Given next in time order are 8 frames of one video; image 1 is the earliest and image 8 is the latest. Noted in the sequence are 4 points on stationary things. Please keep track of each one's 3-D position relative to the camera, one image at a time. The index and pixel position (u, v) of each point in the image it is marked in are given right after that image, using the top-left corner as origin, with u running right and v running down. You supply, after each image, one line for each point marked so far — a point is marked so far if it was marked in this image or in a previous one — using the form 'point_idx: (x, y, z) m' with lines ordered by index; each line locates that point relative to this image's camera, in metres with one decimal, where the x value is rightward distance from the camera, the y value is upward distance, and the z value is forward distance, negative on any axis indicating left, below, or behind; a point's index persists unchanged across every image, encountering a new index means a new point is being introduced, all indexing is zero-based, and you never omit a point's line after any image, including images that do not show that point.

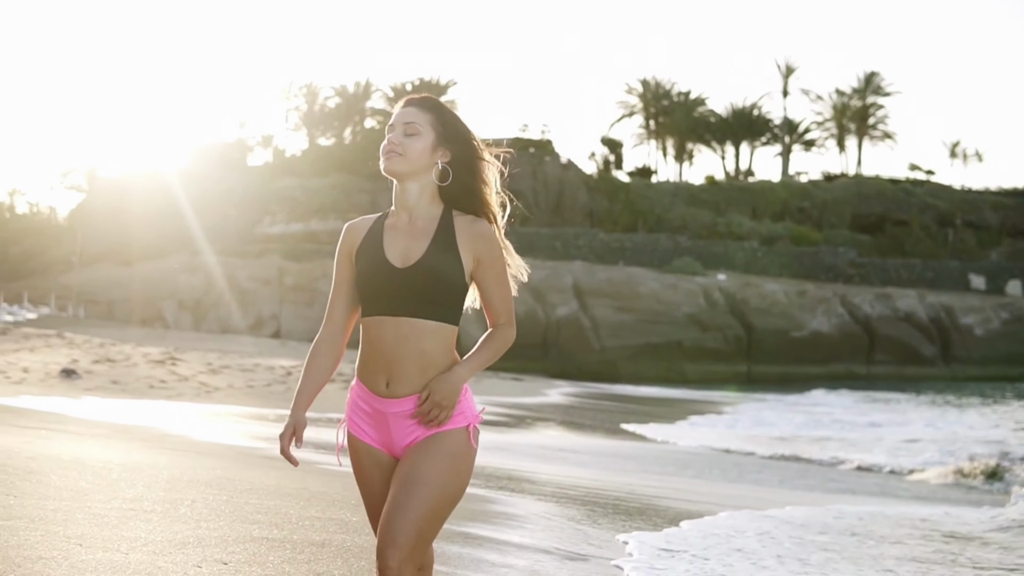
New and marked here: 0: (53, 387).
0: (-3.9, -0.9, +9.8) m
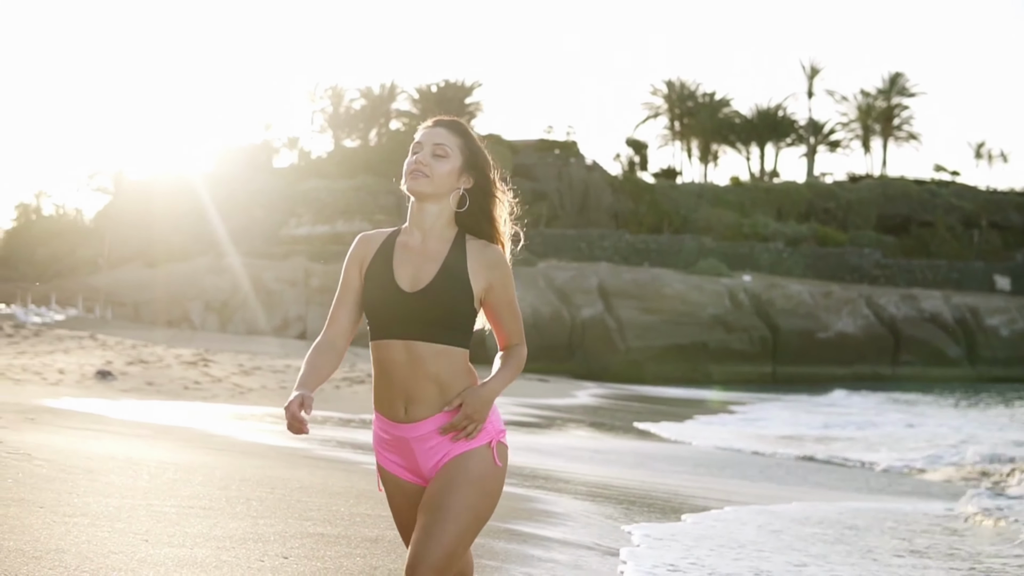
0: (-3.6, -0.9, +10.0) m
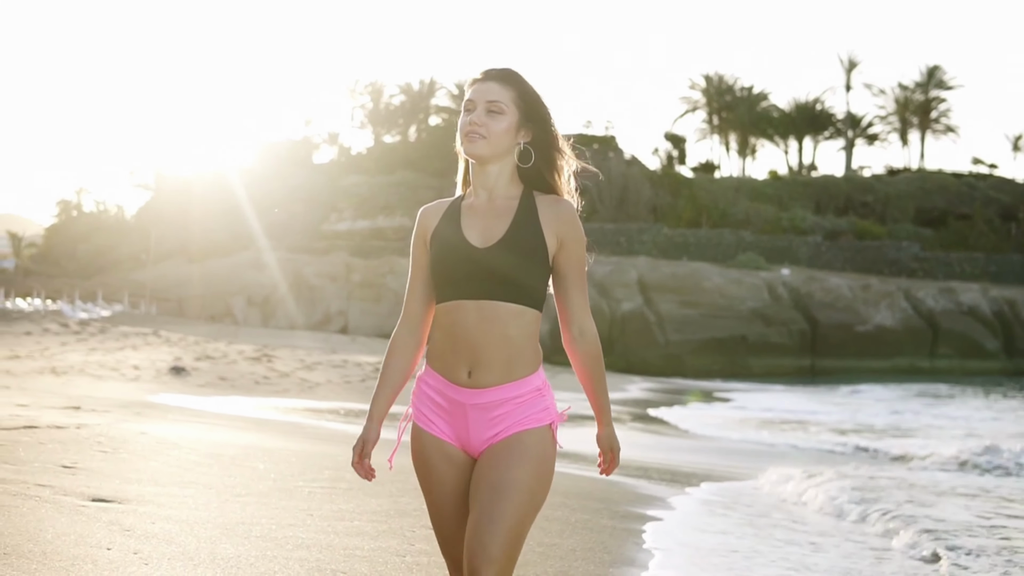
0: (-3.1, -0.9, +10.6) m
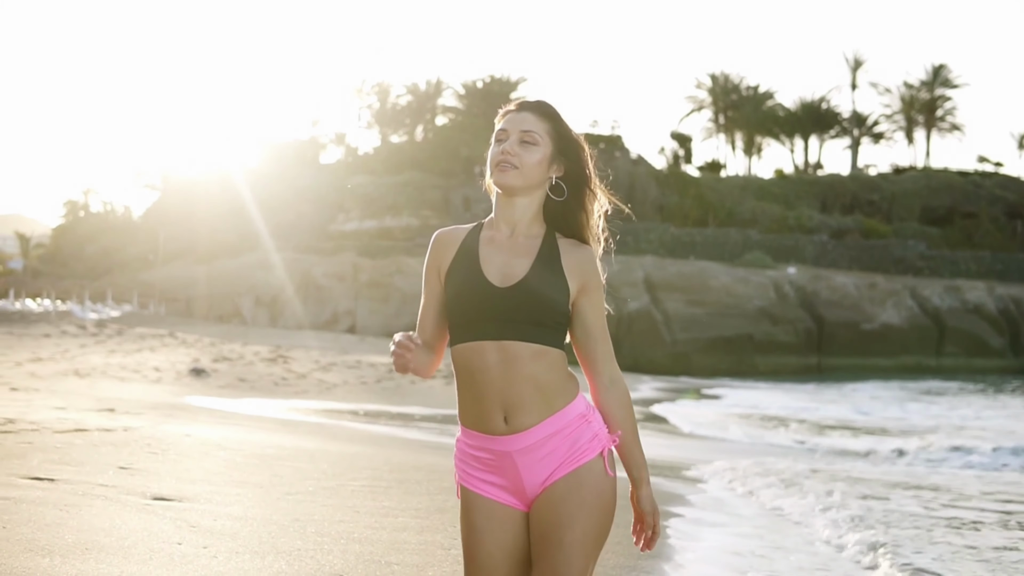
0: (-3.0, -0.9, +10.8) m
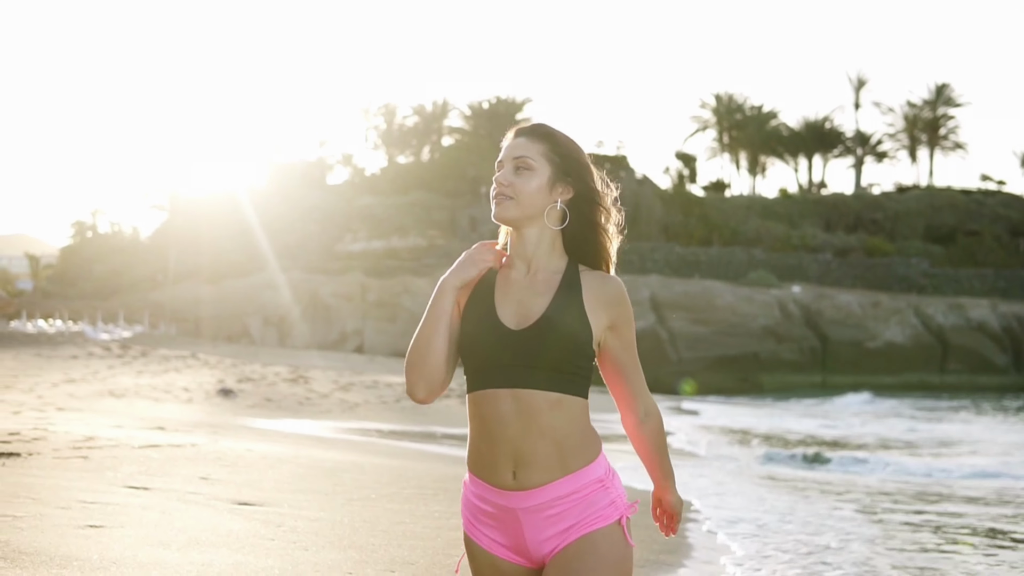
0: (-2.9, -1.2, +11.3) m
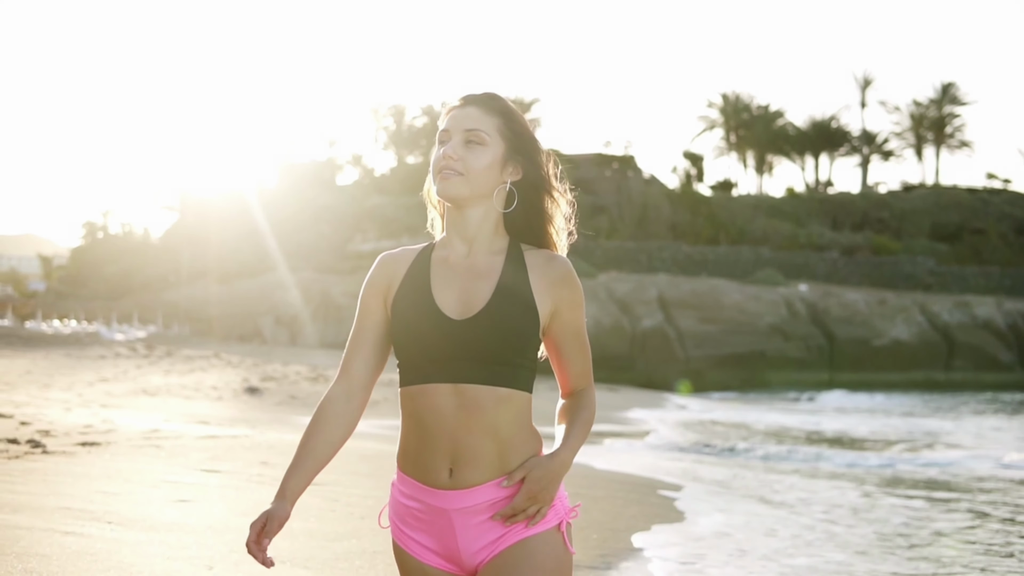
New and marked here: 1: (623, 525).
0: (-2.7, -1.2, +11.9) m
1: (+0.8, -1.8, +8.6) m
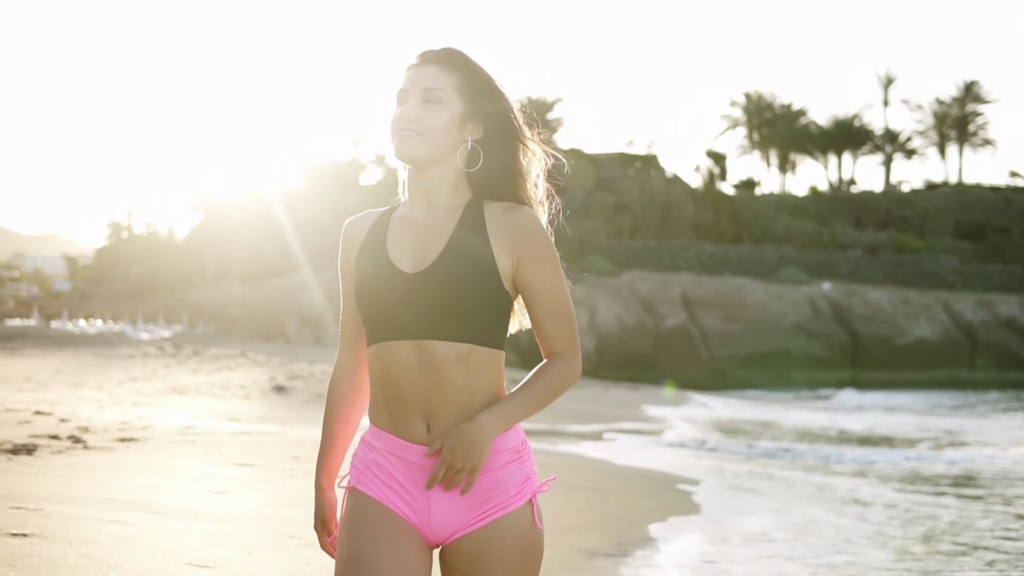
0: (-2.5, -1.2, +12.1) m
1: (+1.0, -1.8, +8.7) m
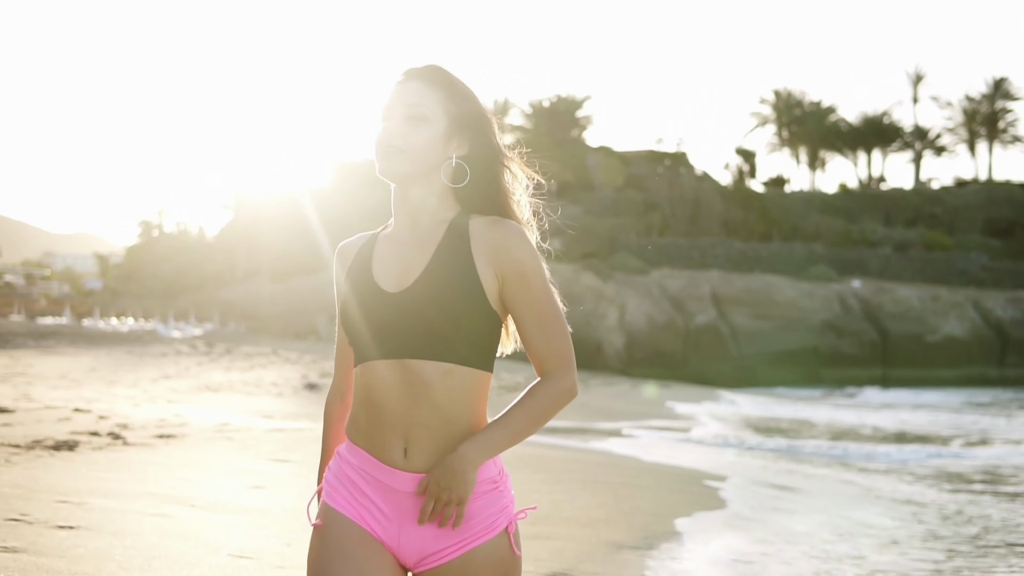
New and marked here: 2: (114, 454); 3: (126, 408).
0: (-2.2, -1.2, +12.3) m
1: (+1.2, -1.8, +8.8) m
2: (-2.4, -1.0, +7.0) m
3: (-3.1, -1.0, +9.1) m
